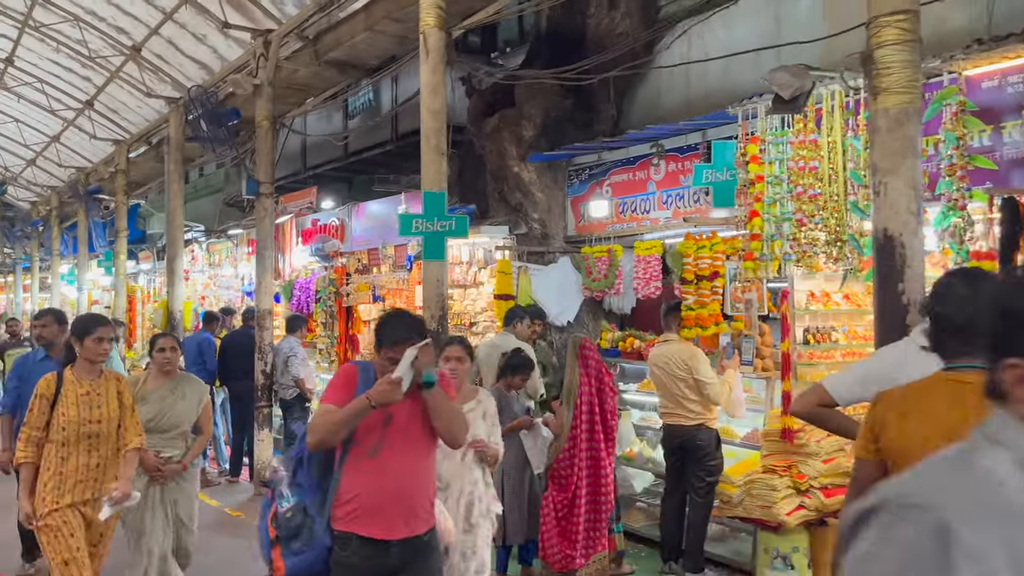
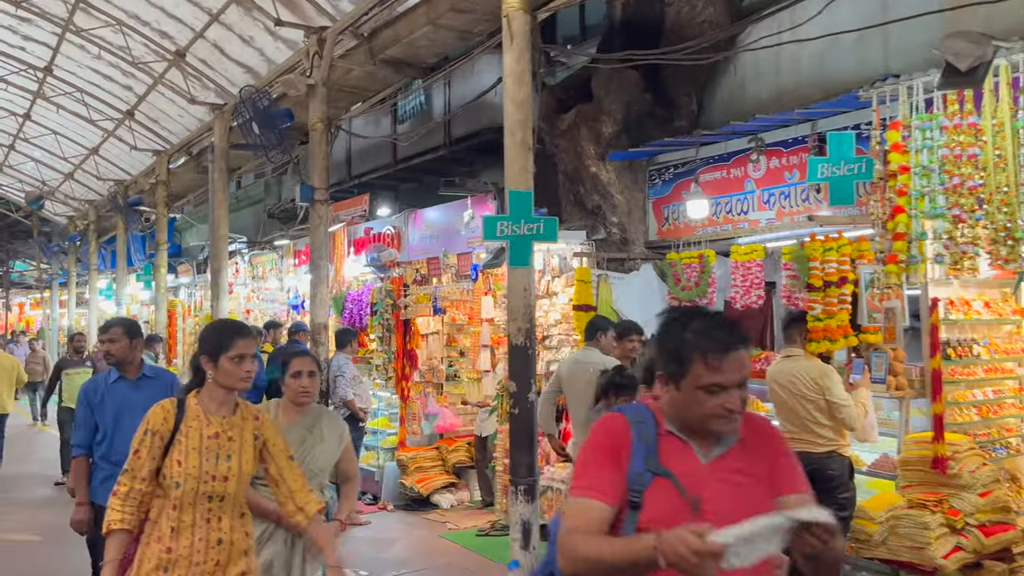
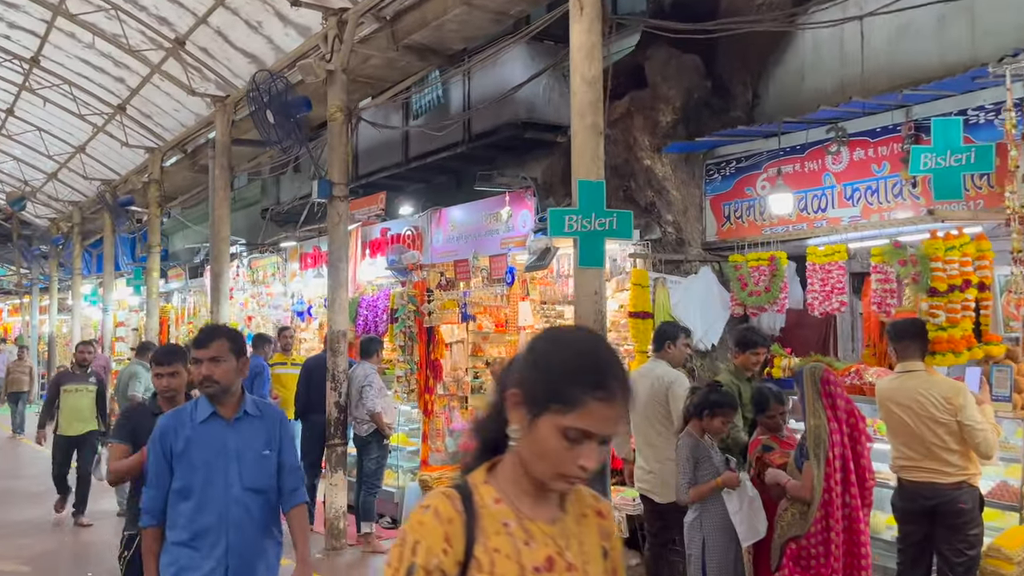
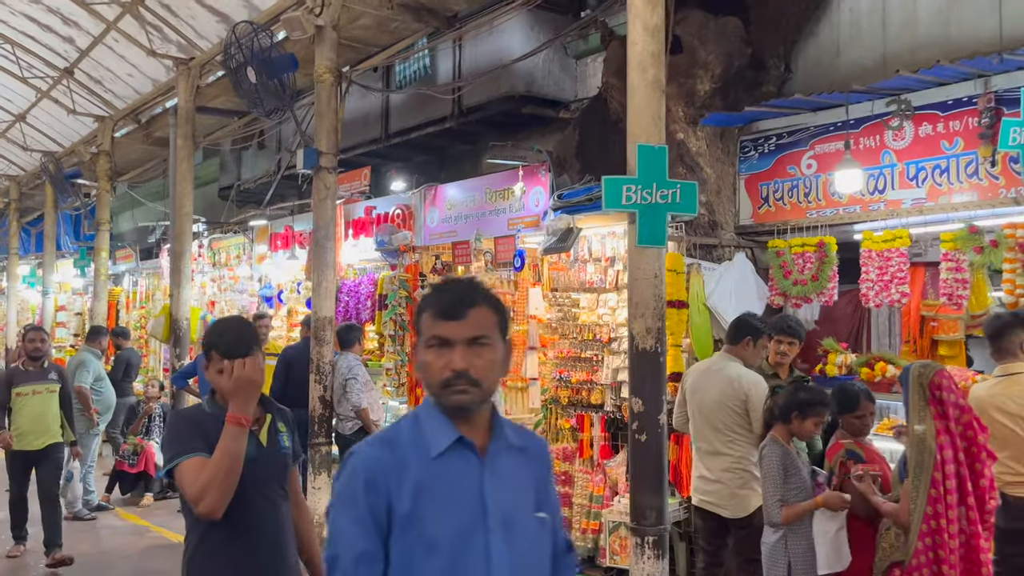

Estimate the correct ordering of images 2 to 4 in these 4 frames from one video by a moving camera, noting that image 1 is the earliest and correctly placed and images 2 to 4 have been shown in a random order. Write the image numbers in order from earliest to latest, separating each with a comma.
2, 3, 4
